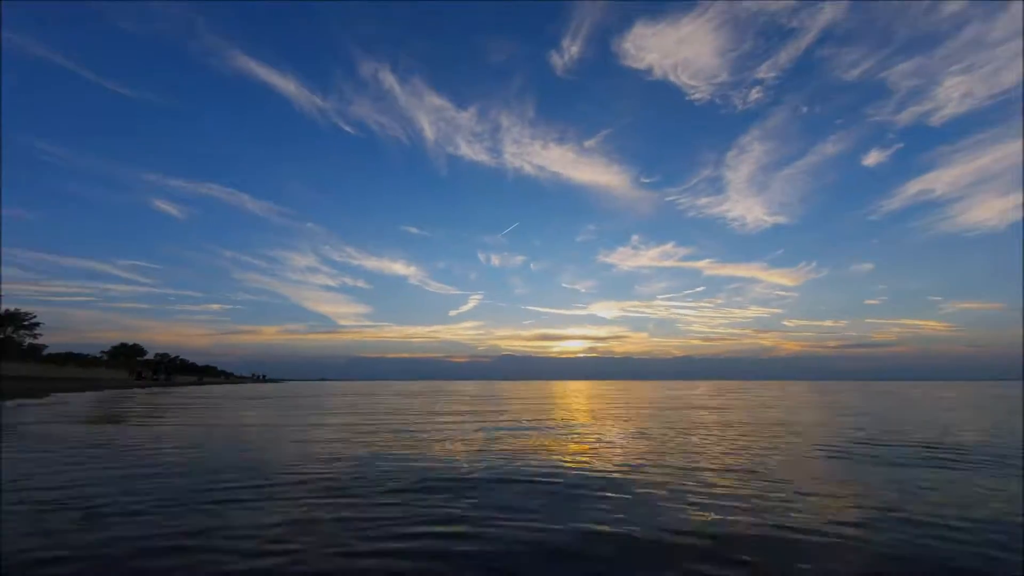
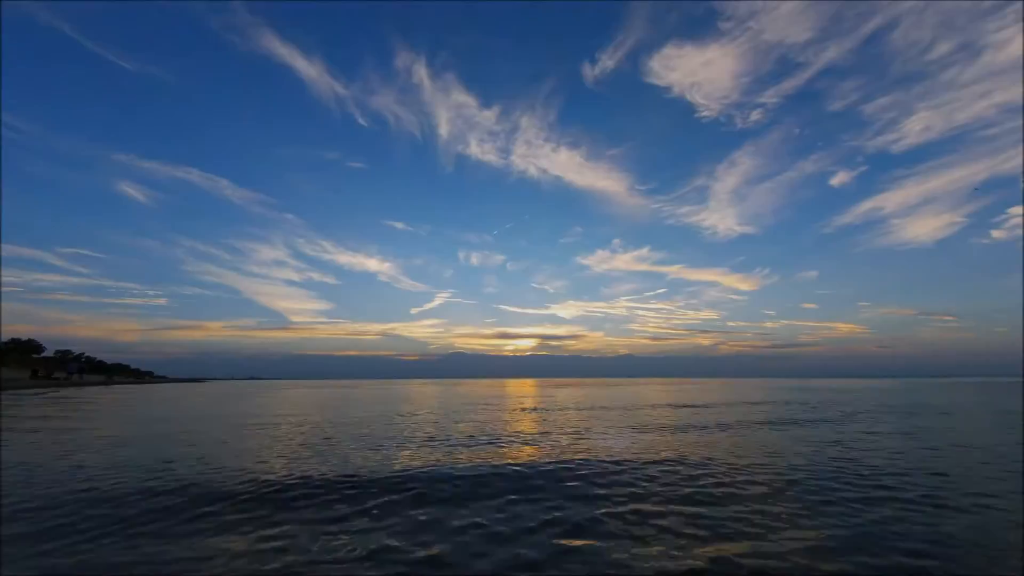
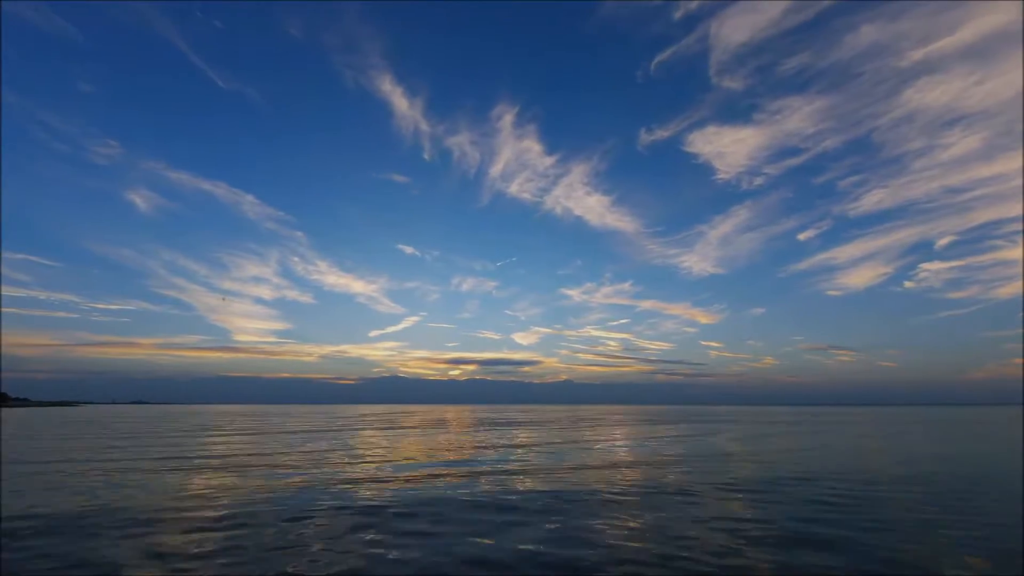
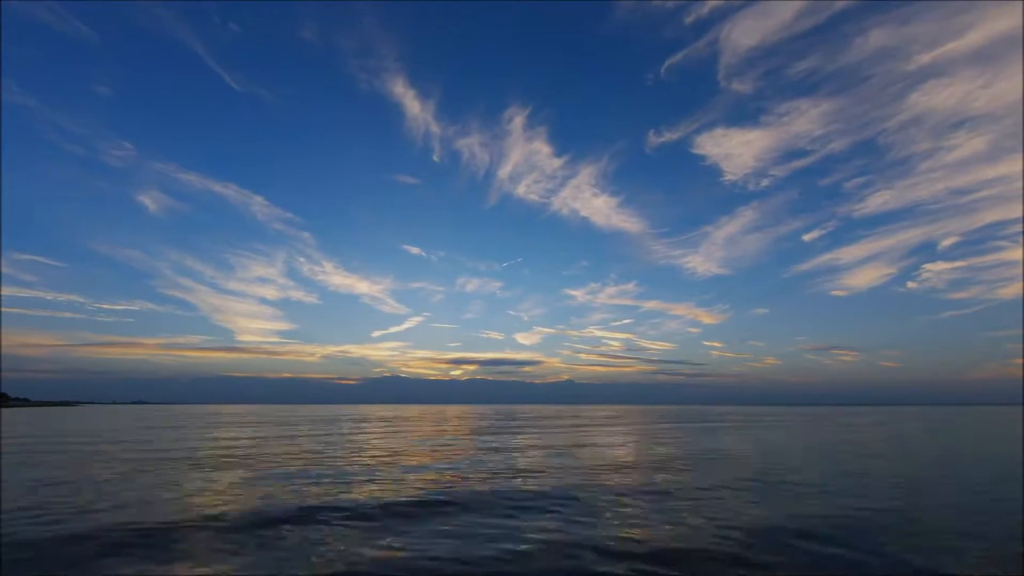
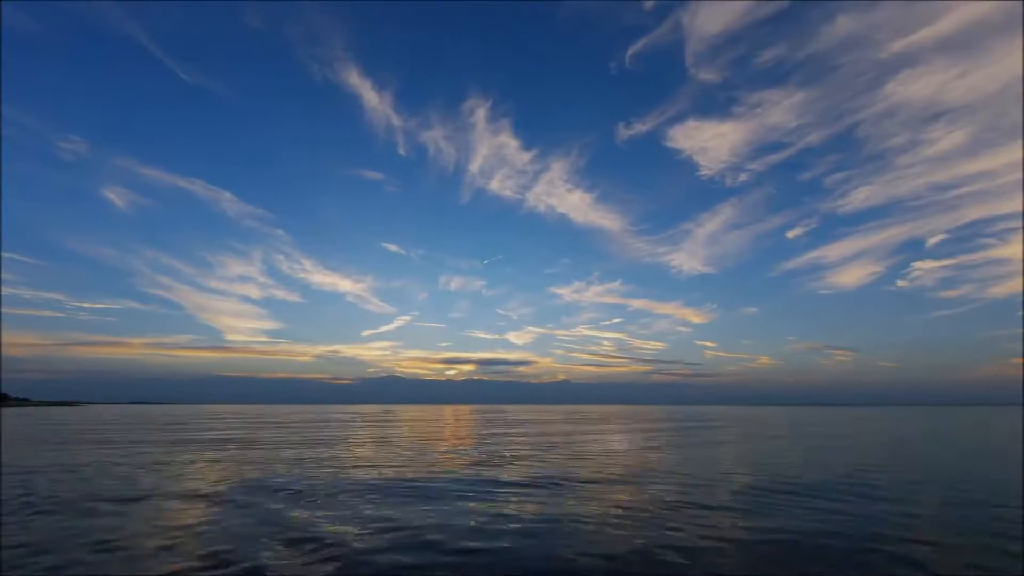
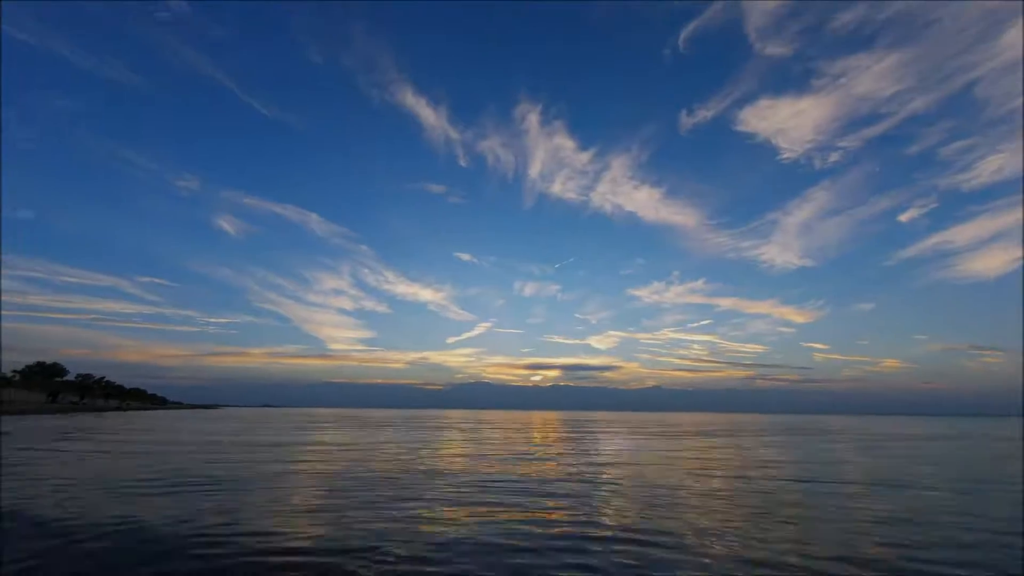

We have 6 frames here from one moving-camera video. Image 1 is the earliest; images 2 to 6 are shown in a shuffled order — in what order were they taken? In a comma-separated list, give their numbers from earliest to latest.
2, 6, 5, 3, 4
